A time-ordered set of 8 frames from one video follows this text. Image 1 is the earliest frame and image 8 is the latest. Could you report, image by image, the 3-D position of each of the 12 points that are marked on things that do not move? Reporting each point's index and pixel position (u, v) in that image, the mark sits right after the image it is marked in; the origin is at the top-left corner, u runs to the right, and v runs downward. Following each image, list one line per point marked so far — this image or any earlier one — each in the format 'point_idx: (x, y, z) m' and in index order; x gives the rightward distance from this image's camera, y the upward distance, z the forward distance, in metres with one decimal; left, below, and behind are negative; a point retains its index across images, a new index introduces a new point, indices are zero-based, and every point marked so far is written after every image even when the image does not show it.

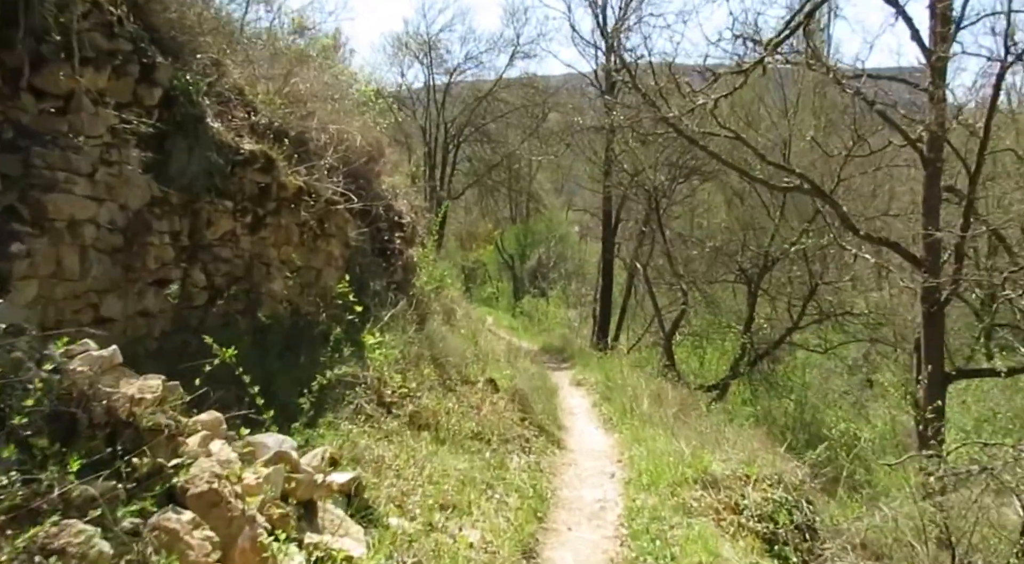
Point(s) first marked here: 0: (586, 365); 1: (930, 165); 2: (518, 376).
0: (+1.2, -1.3, +15.9) m
1: (+4.6, +1.3, +10.7) m
2: (+0.1, -1.1, +11.5) m
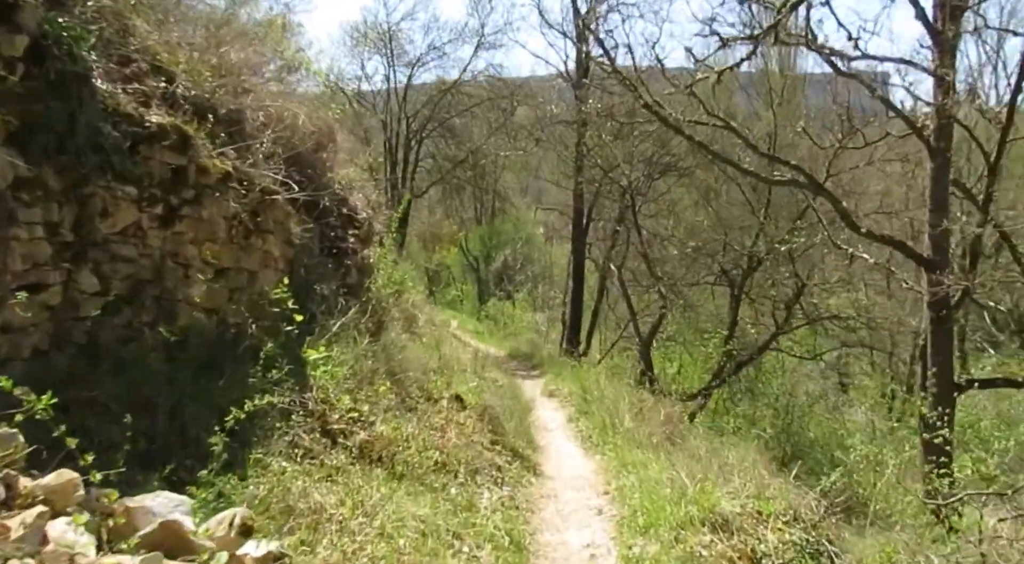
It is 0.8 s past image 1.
0: (+0.7, -1.4, +14.8) m
1: (+4.2, +1.3, +9.8) m
2: (-0.3, -1.2, +10.4) m
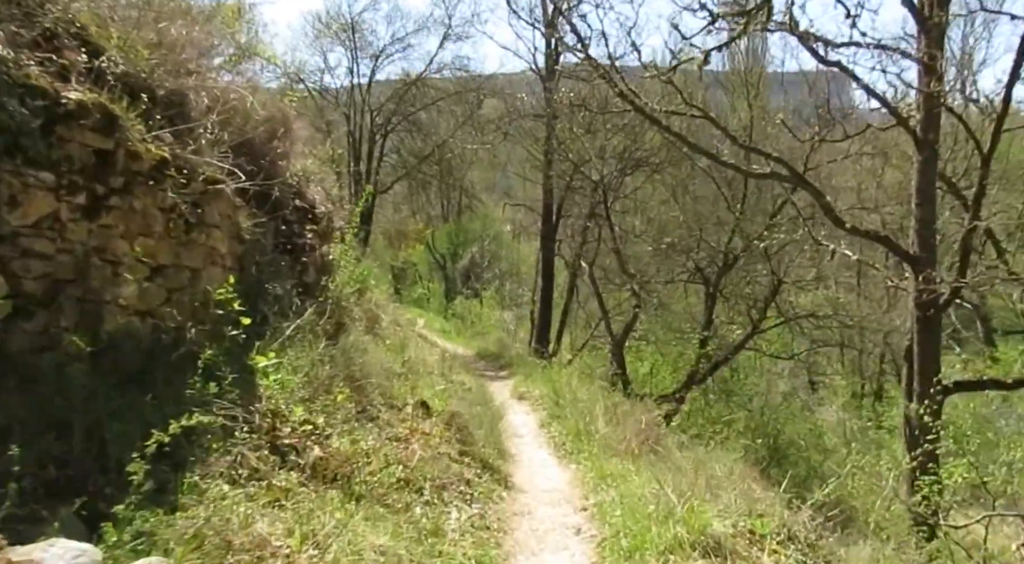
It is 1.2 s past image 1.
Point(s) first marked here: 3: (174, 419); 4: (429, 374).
0: (+0.2, -1.4, +14.3) m
1: (+3.9, +1.3, +9.4) m
2: (-0.6, -1.2, +9.9) m
3: (-1.8, -0.7, +5.1) m
4: (-0.9, -1.0, +10.7) m
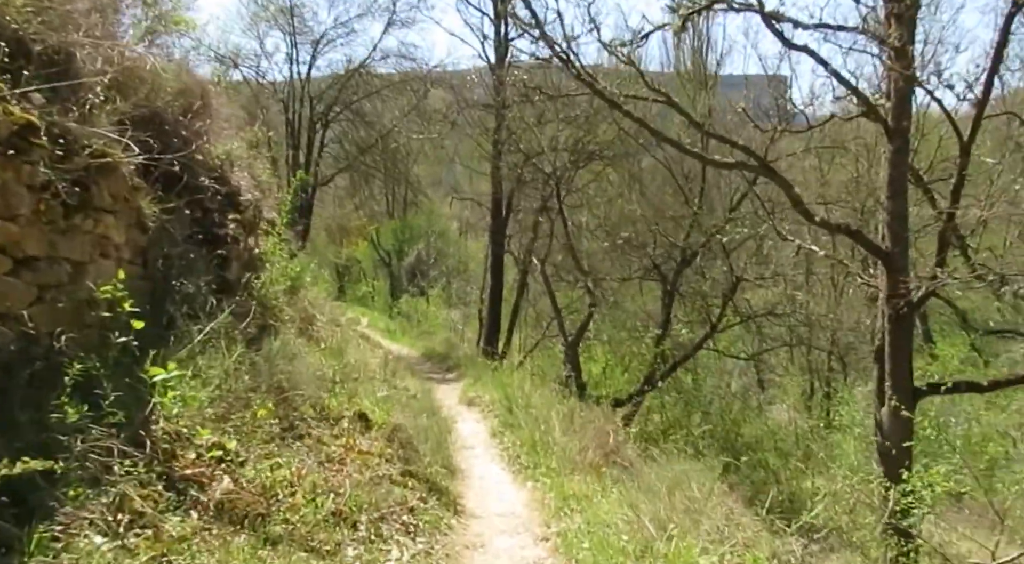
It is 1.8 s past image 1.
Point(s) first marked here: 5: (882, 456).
0: (-0.5, -1.3, +13.4) m
1: (+3.5, +1.3, +8.7) m
2: (-1.1, -1.1, +9.0) m
3: (-2.0, -0.7, +4.2) m
4: (-1.4, -1.0, +9.8) m
5: (+3.3, -1.6, +8.9) m
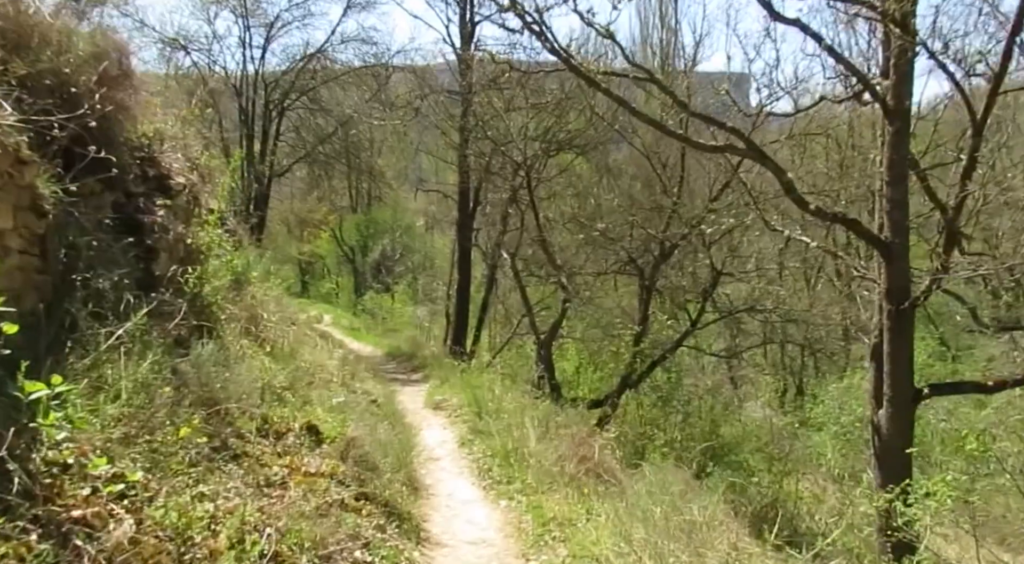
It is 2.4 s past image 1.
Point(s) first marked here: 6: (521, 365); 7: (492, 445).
0: (-0.9, -1.3, +12.6) m
1: (+3.2, +1.4, +8.0) m
2: (-1.3, -1.1, +8.1) m
3: (-2.1, -0.7, +3.3) m
4: (-1.7, -0.9, +8.9) m
5: (+3.1, -1.5, +8.2) m
6: (+0.1, -1.2, +14.6) m
7: (-0.2, -1.4, +8.3) m
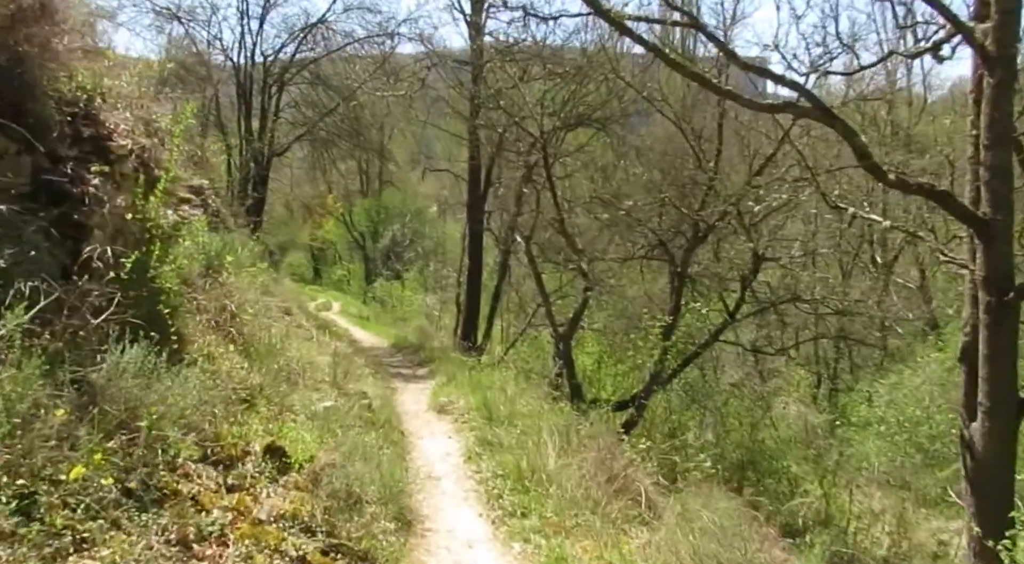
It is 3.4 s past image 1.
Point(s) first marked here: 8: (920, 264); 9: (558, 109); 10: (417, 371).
0: (-0.7, -1.1, +11.3) m
1: (+3.3, +1.5, +6.7) m
2: (-1.2, -1.0, +6.8) m
3: (-2.0, -0.6, +2.0) m
4: (-1.6, -0.8, +7.6) m
5: (+3.2, -1.4, +6.9) m
6: (+0.3, -1.1, +13.3) m
7: (-0.1, -1.3, +7.0) m
8: (+6.7, +0.3, +16.1) m
9: (+0.6, +2.2, +12.0) m
10: (-1.3, -1.2, +13.6) m
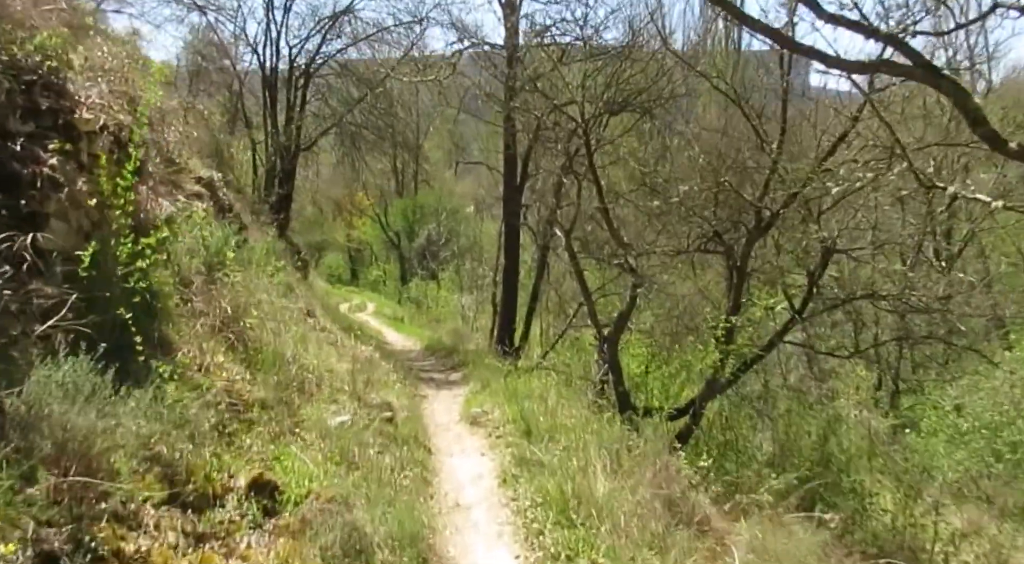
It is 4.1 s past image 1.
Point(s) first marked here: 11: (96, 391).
0: (-0.3, -1.1, +10.3) m
1: (+3.6, +1.5, +5.5) m
2: (-0.9, -1.0, +5.9) m
3: (-2.0, -0.6, +1.1) m
4: (-1.3, -0.8, +6.7) m
5: (+3.5, -1.3, +5.8) m
6: (+0.8, -1.0, +12.3) m
7: (+0.2, -1.3, +6.0) m
8: (+7.3, +0.4, +14.8) m
9: (+1.0, +2.2, +11.0) m
10: (-0.8, -1.2, +12.7) m
11: (-1.6, -0.4, +4.0) m
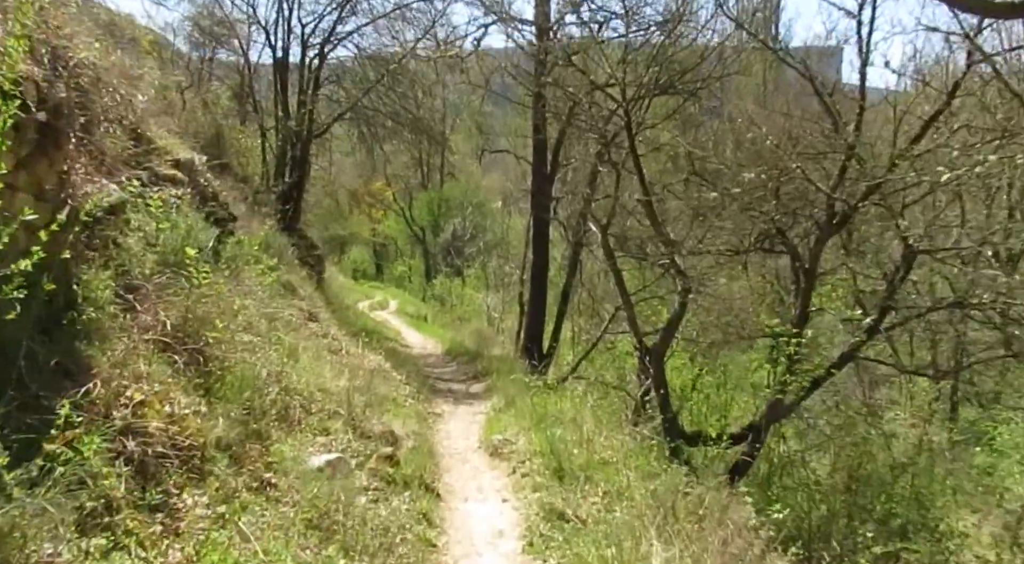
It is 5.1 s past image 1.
0: (0.0, -1.1, +9.0) m
1: (+3.7, +1.5, +4.0) m
2: (-0.8, -1.0, +4.5) m
3: (-2.0, -0.7, -0.2) m
4: (-1.2, -0.8, +5.3) m
5: (+3.6, -1.4, +4.3) m
6: (+1.2, -1.0, +10.8) m
7: (+0.3, -1.3, +4.6) m
8: (+7.7, +0.3, +13.2) m
9: (+1.3, +2.2, +9.6) m
10: (-0.5, -1.2, +11.3) m
11: (-1.5, -0.4, +2.6) m
